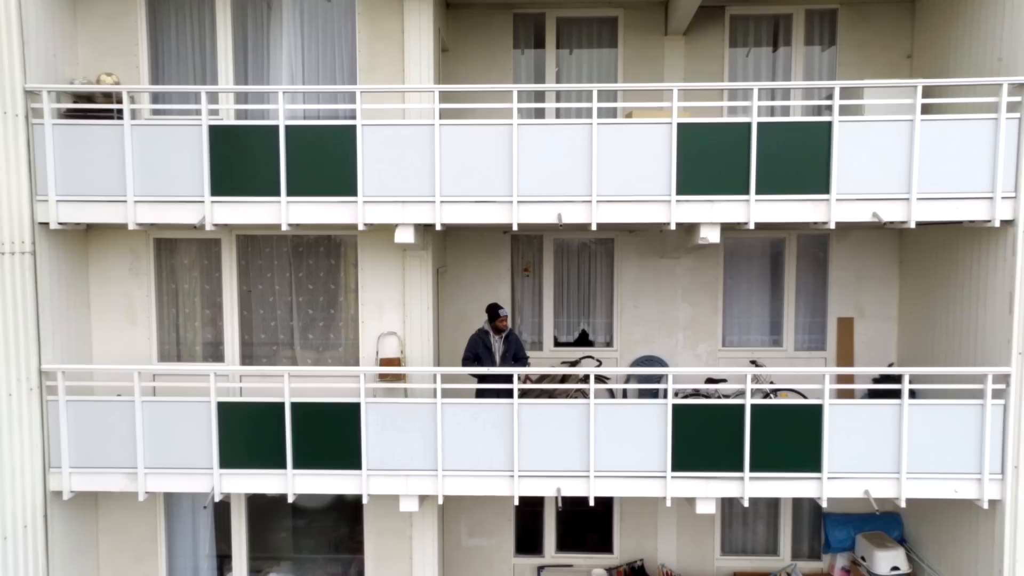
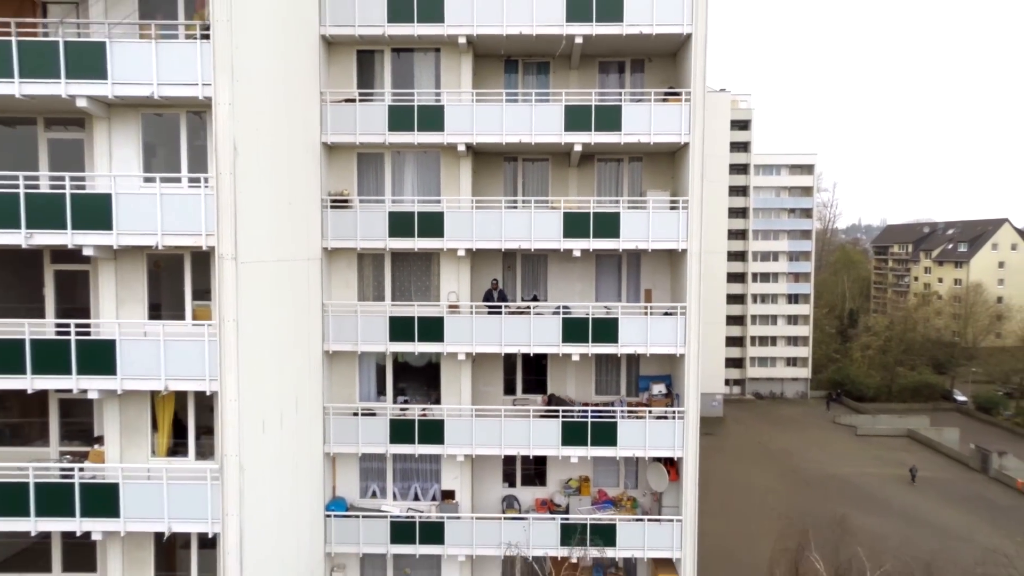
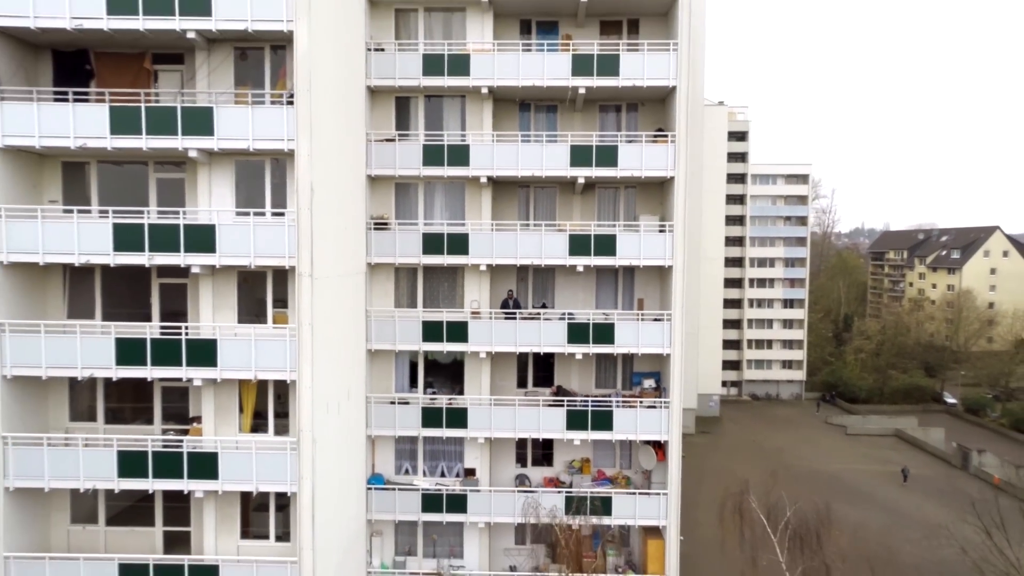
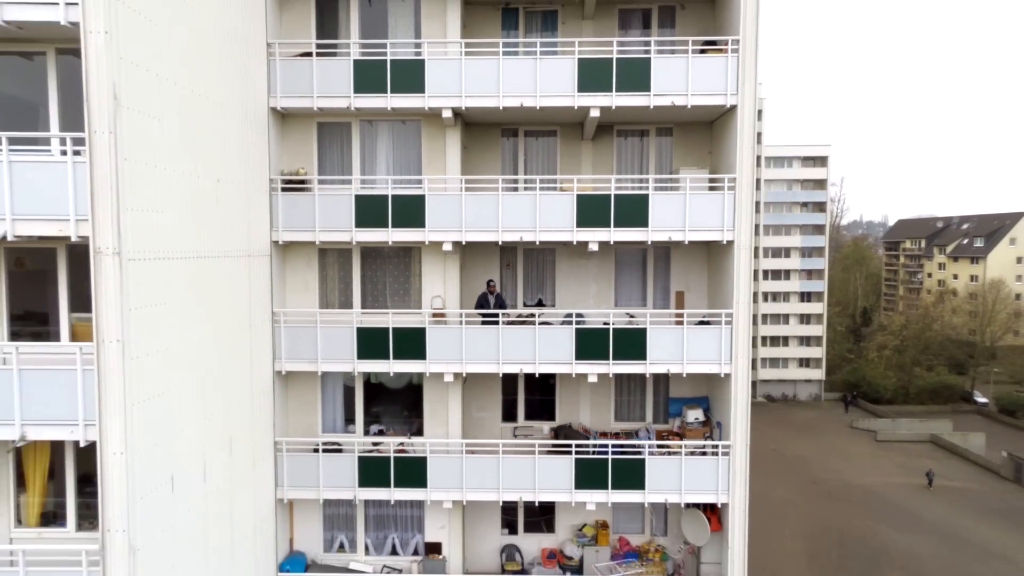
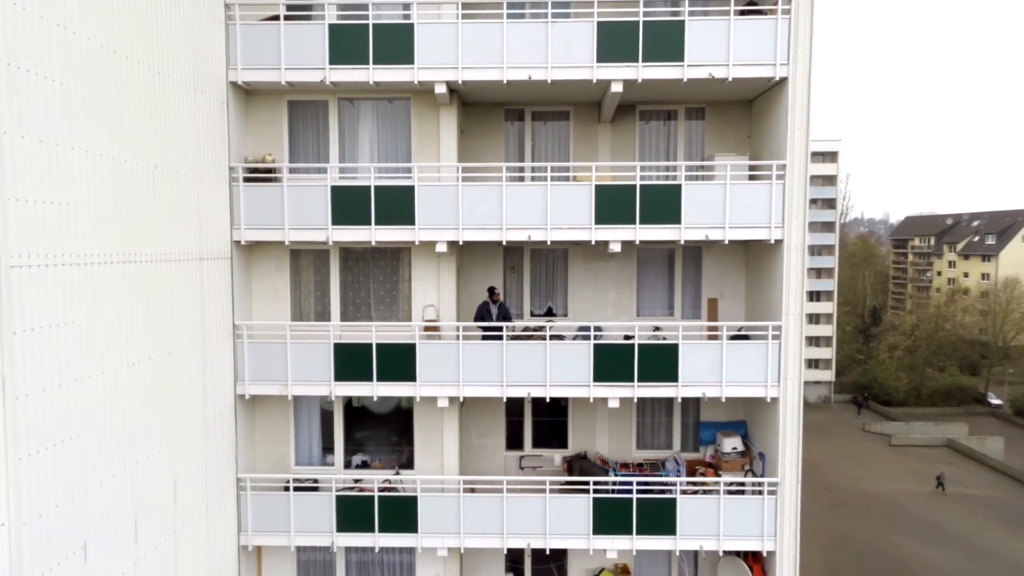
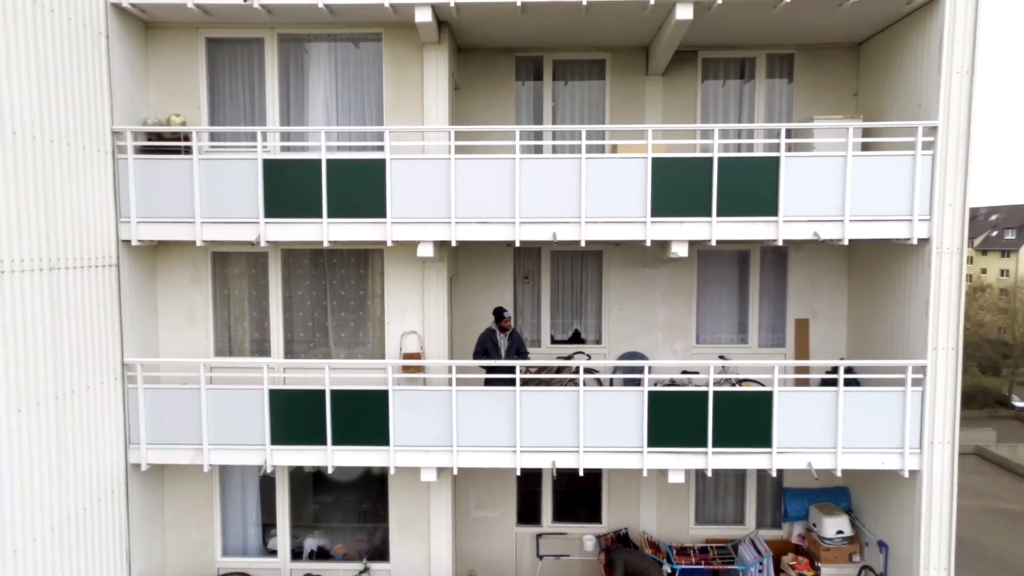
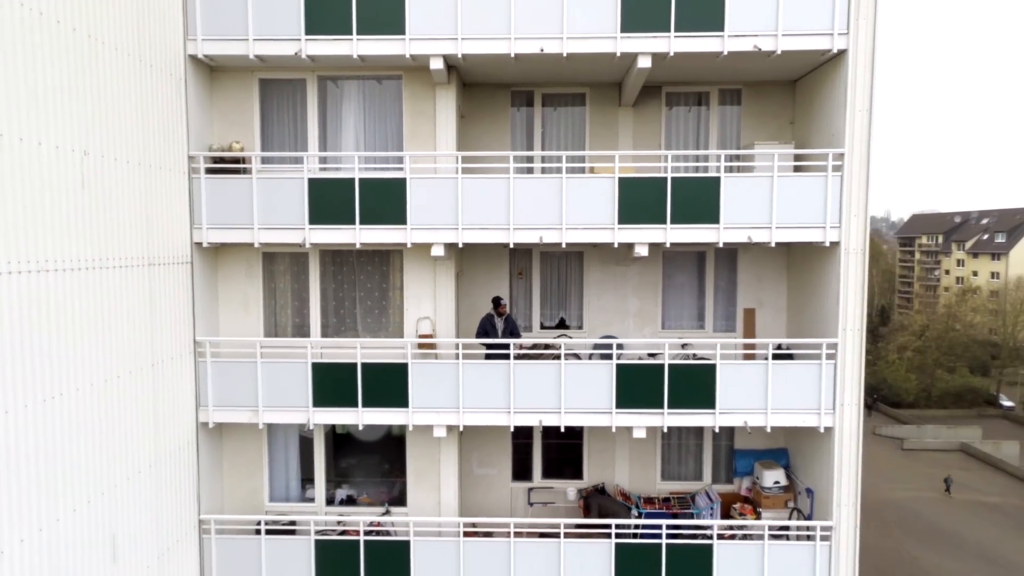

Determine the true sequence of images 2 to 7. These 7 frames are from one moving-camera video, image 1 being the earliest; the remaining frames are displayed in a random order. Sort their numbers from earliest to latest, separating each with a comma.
6, 7, 5, 4, 2, 3
